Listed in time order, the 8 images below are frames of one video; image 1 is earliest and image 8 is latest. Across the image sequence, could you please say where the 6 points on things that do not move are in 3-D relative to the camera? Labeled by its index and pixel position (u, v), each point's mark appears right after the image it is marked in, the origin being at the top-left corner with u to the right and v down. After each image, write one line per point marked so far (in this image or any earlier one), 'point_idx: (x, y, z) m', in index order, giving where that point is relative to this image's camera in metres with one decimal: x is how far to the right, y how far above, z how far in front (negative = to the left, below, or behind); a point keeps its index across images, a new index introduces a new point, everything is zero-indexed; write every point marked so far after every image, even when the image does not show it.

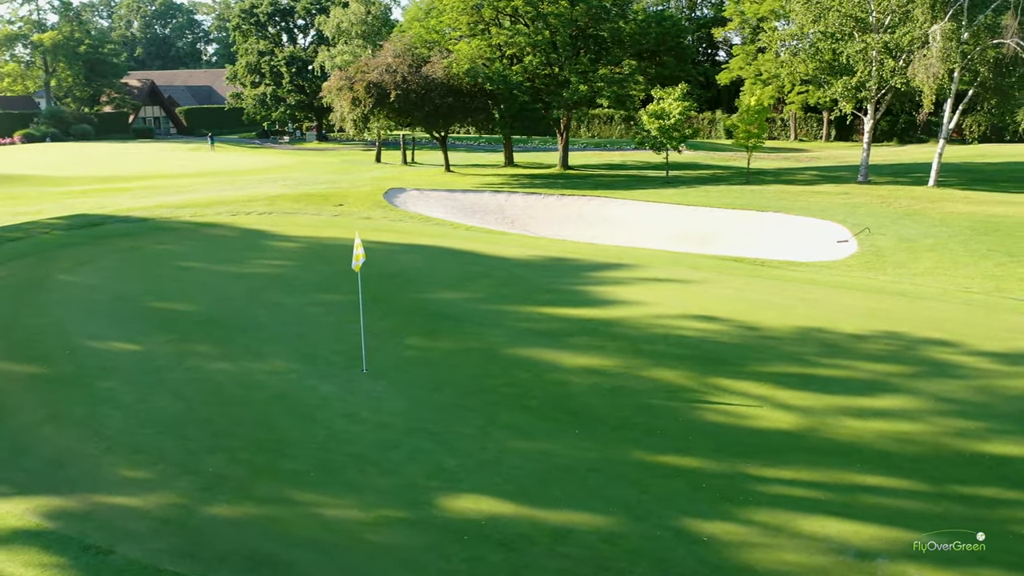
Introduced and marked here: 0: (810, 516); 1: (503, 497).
0: (+2.1, -1.6, +5.8) m
1: (-0.1, -1.6, +6.1) m
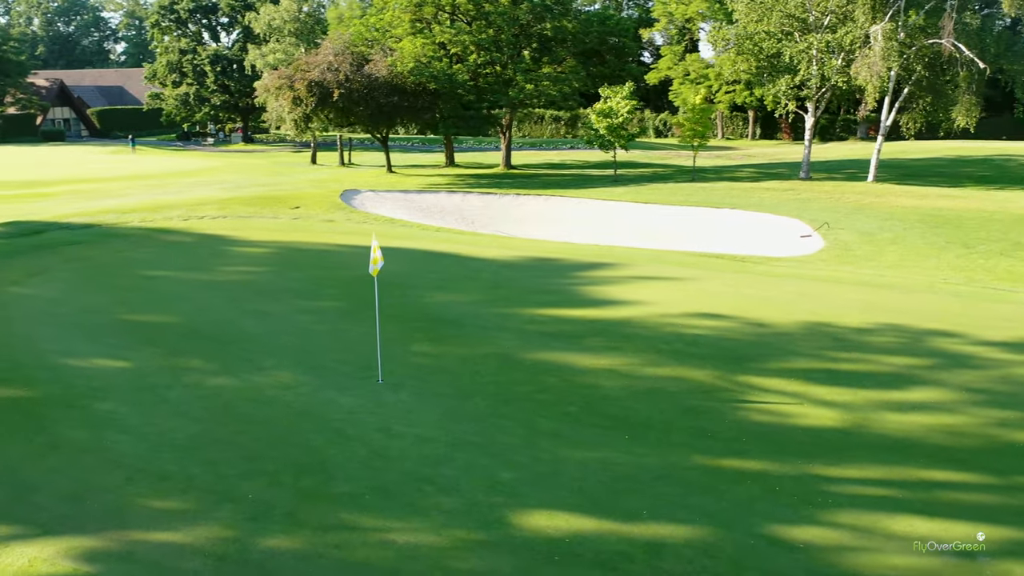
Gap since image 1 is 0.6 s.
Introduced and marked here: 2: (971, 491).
0: (+2.7, -1.6, +5.7) m
1: (+0.5, -1.6, +5.8) m
2: (+3.4, -1.5, +6.0) m
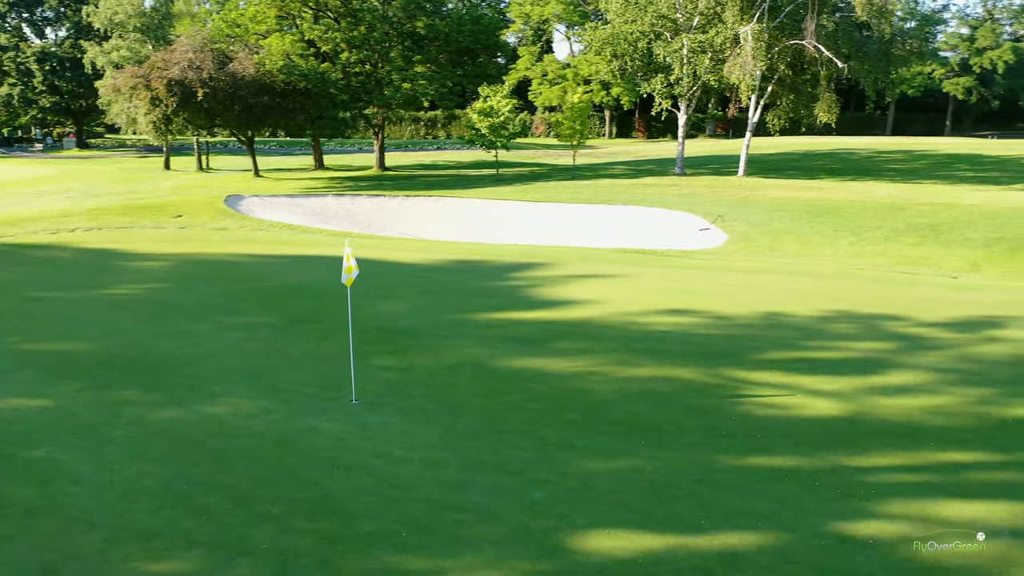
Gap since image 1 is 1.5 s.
0: (+3.0, -1.5, +5.7) m
1: (+0.8, -1.6, +5.4) m
2: (+3.7, -1.4, +6.2) m
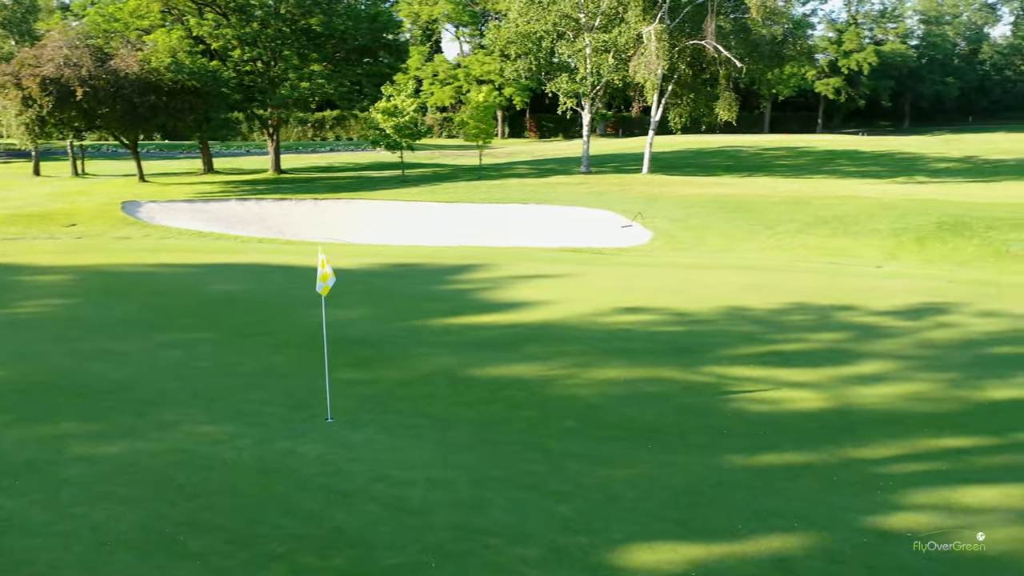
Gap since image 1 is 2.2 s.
0: (+3.1, -1.4, +5.8) m
1: (+1.0, -1.6, +5.1) m
2: (+3.7, -1.3, +6.3) m
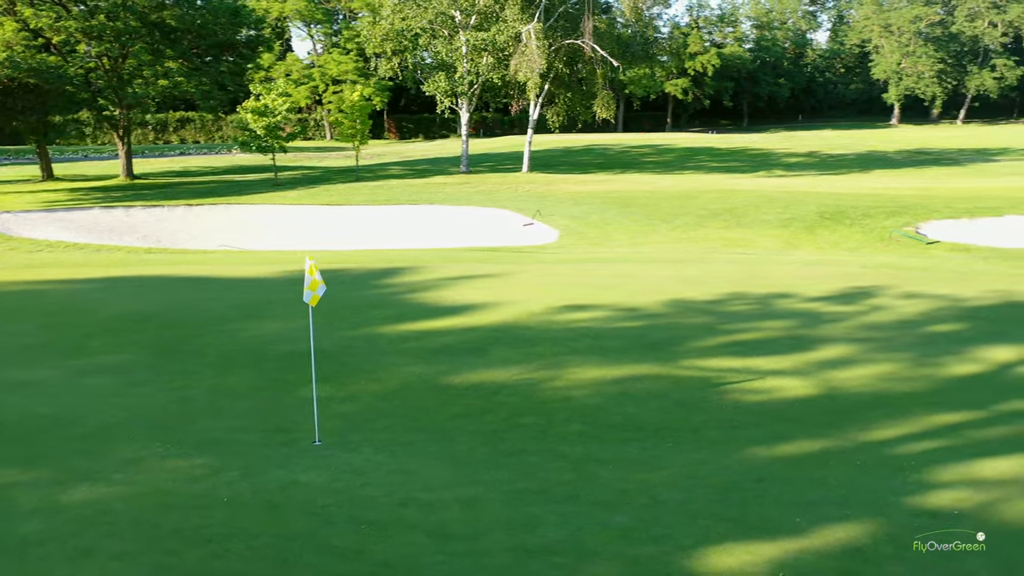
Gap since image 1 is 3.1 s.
0: (+3.3, -1.3, +6.0) m
1: (+1.4, -1.5, +5.0) m
2: (+3.8, -1.1, +6.6) m
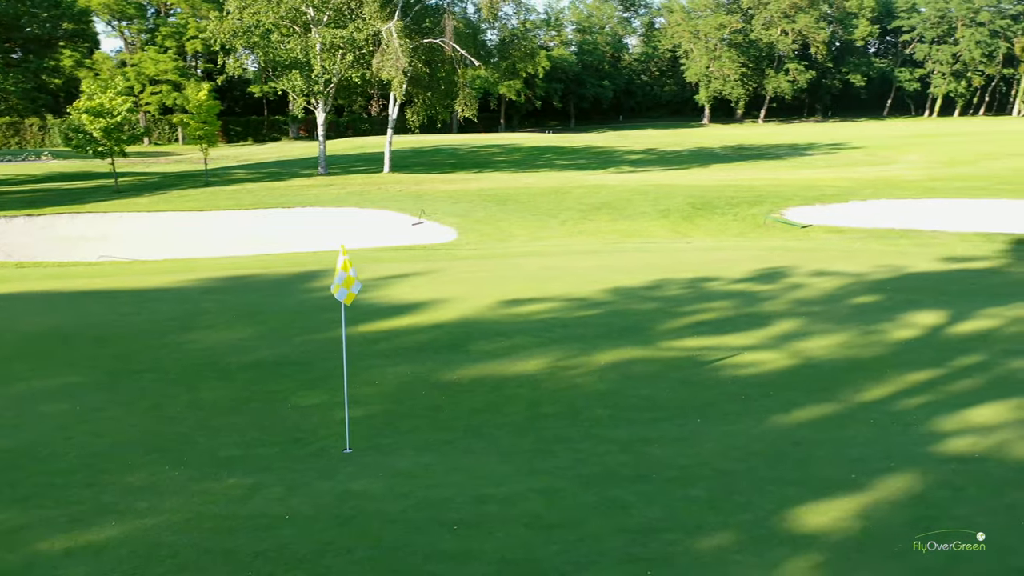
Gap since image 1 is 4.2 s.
0: (+3.6, -1.0, +6.7) m
1: (+2.0, -1.3, +5.3) m
2: (+4.0, -0.8, +7.4) m
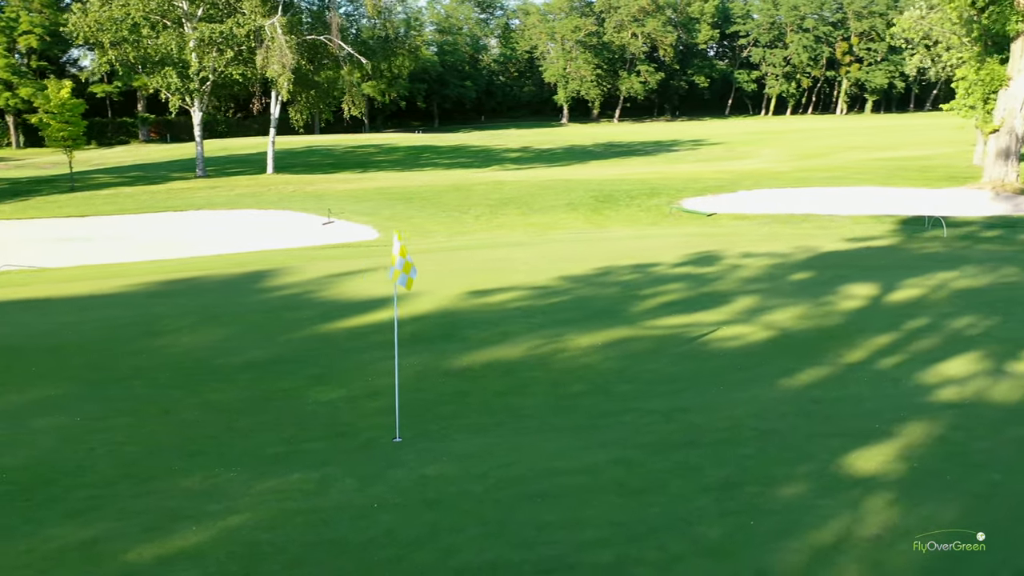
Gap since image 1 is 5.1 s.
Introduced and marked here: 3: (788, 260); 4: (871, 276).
0: (+3.8, -0.7, +7.4) m
1: (+2.4, -1.1, +5.8) m
2: (+4.0, -0.5, +8.2) m
3: (+4.1, +0.4, +12.3) m
4: (+4.8, +0.2, +11.0) m
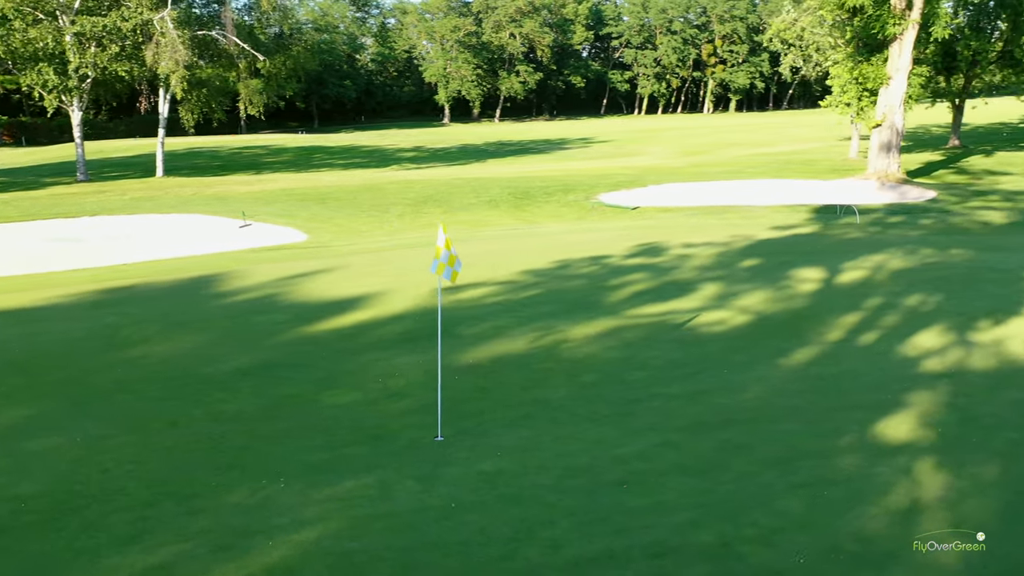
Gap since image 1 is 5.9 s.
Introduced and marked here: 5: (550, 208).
0: (+3.9, -0.5, +8.0) m
1: (+2.8, -1.0, +6.1) m
2: (+3.9, -0.3, +8.8) m
3: (+3.4, +0.6, +12.8) m
4: (+4.3, +0.4, +11.6) m
5: (+0.9, +1.9, +19.2) m
